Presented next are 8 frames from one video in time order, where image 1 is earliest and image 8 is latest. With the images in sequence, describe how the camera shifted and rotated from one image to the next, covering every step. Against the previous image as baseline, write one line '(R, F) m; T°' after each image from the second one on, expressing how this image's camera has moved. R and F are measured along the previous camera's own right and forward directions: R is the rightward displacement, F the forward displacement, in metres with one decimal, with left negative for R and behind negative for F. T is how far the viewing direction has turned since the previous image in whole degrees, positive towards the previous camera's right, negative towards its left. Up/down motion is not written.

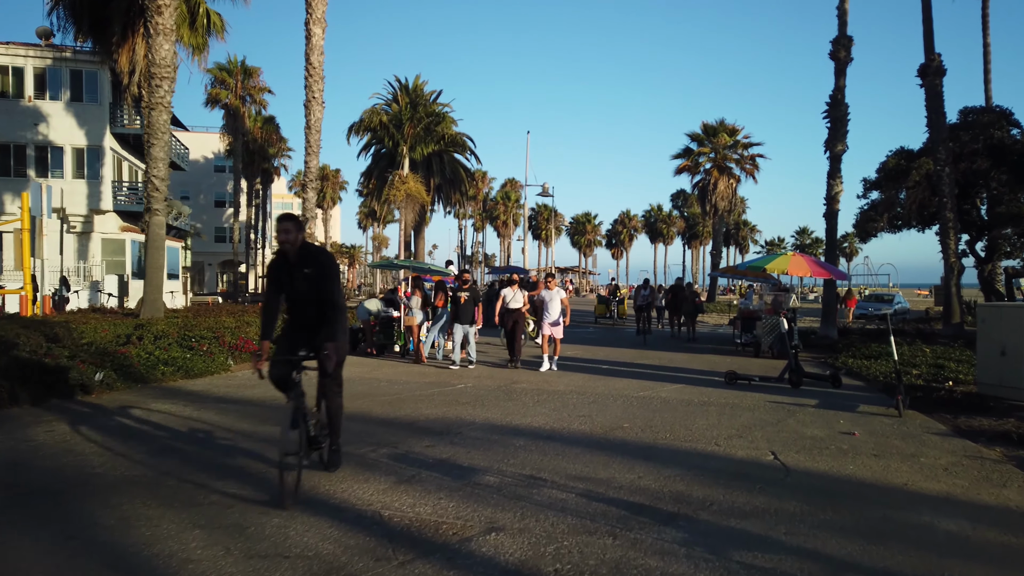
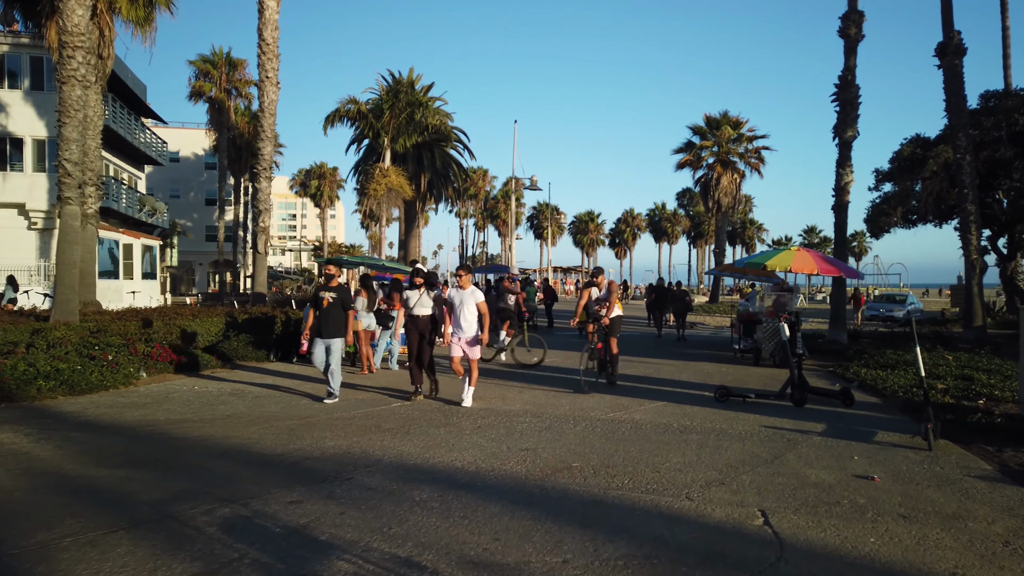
(+0.8, +1.9) m; -1°
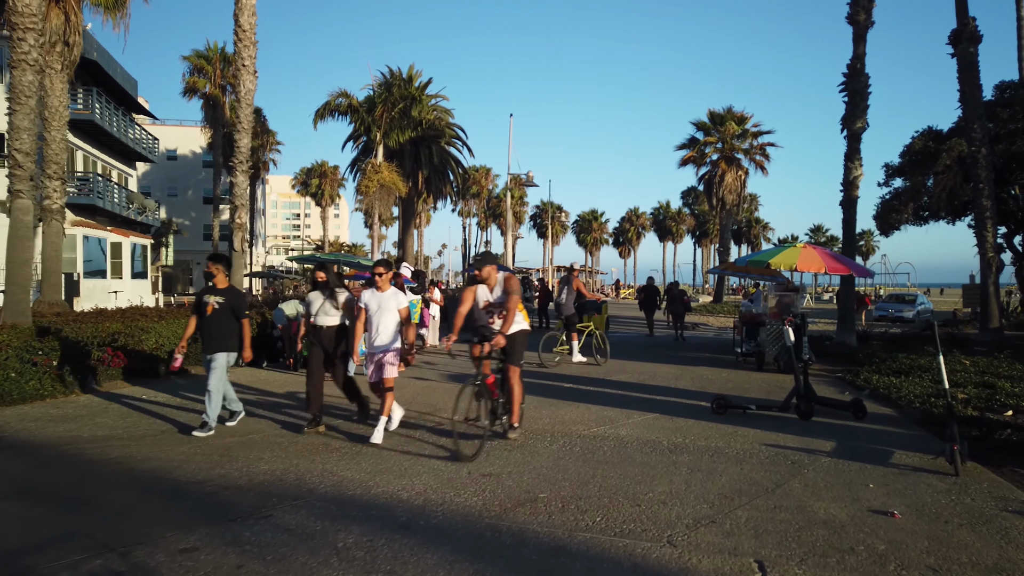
(+0.4, +0.9) m; 0°
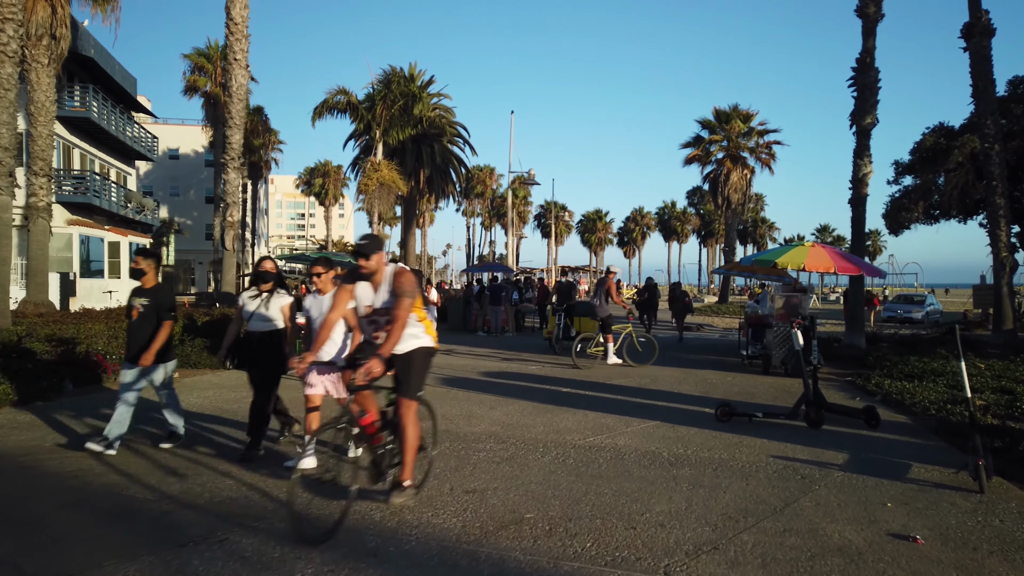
(+0.1, +0.5) m; 0°
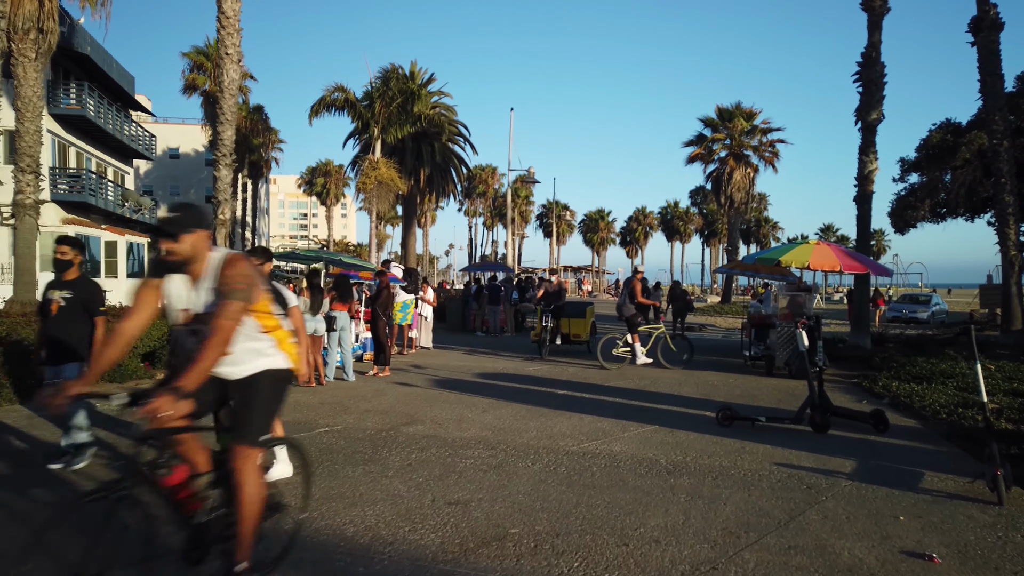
(+0.1, +0.4) m; 0°
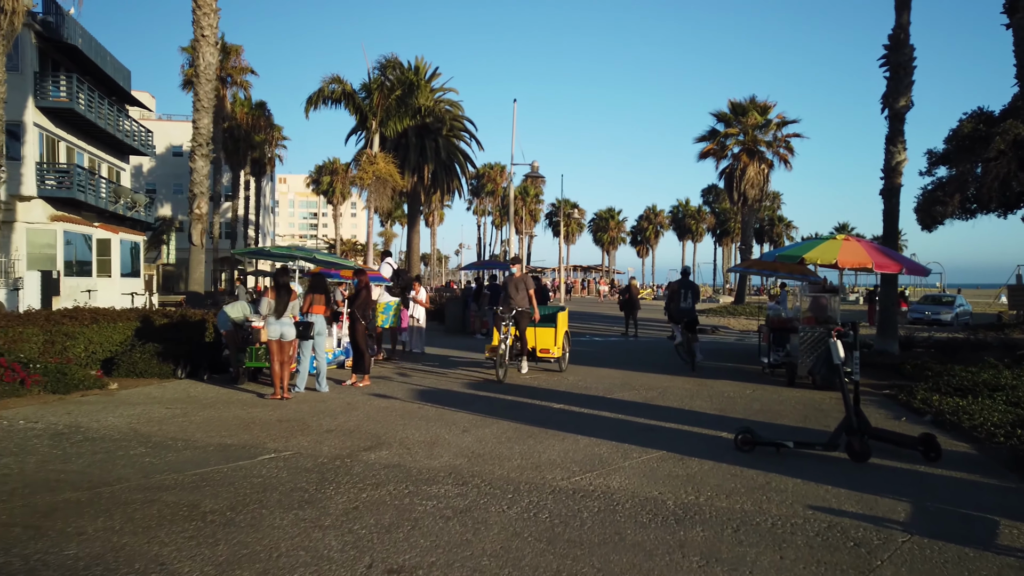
(+0.3, +1.2) m; -1°
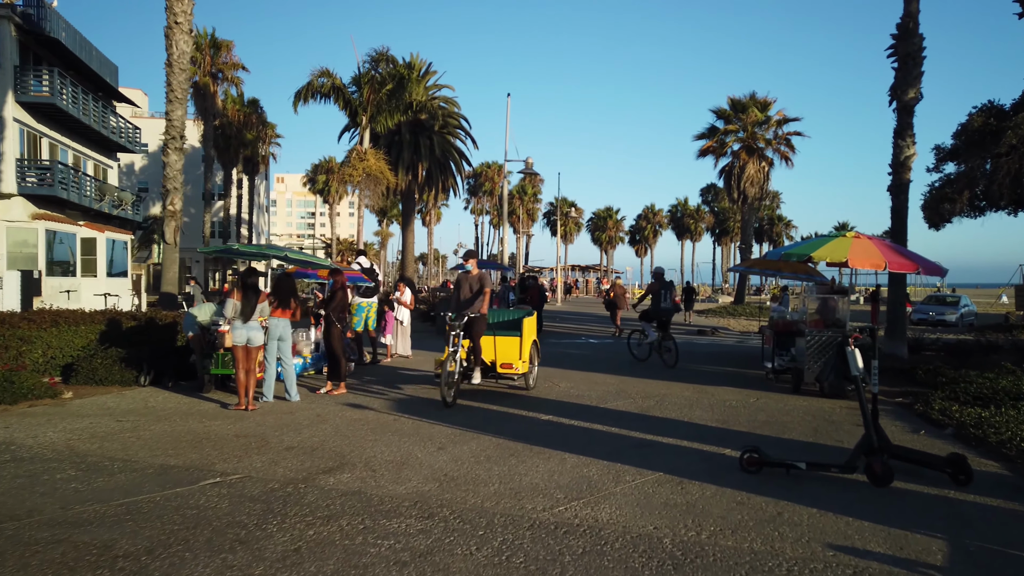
(+0.2, +0.7) m; 0°
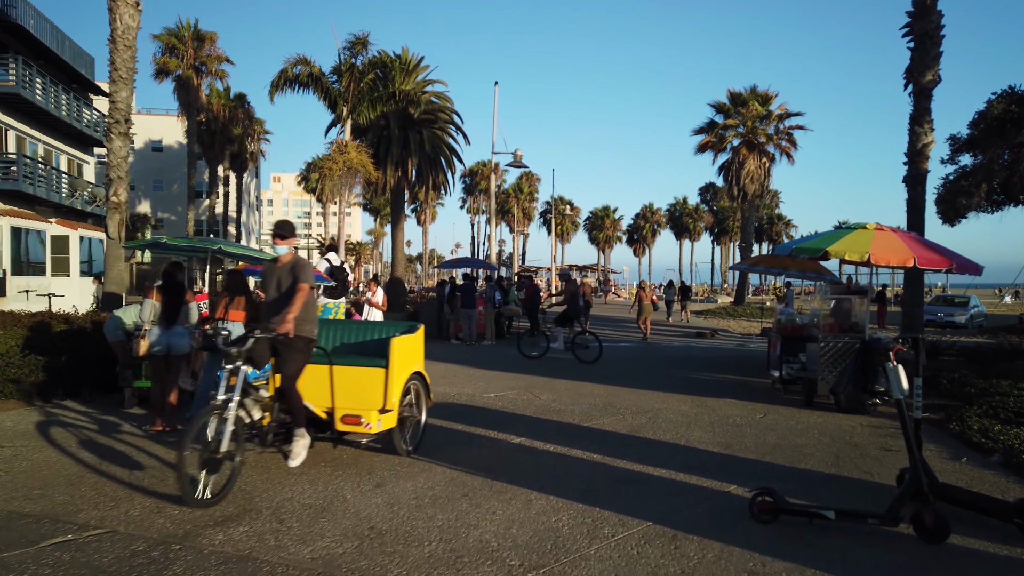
(+0.3, +1.3) m; 0°
